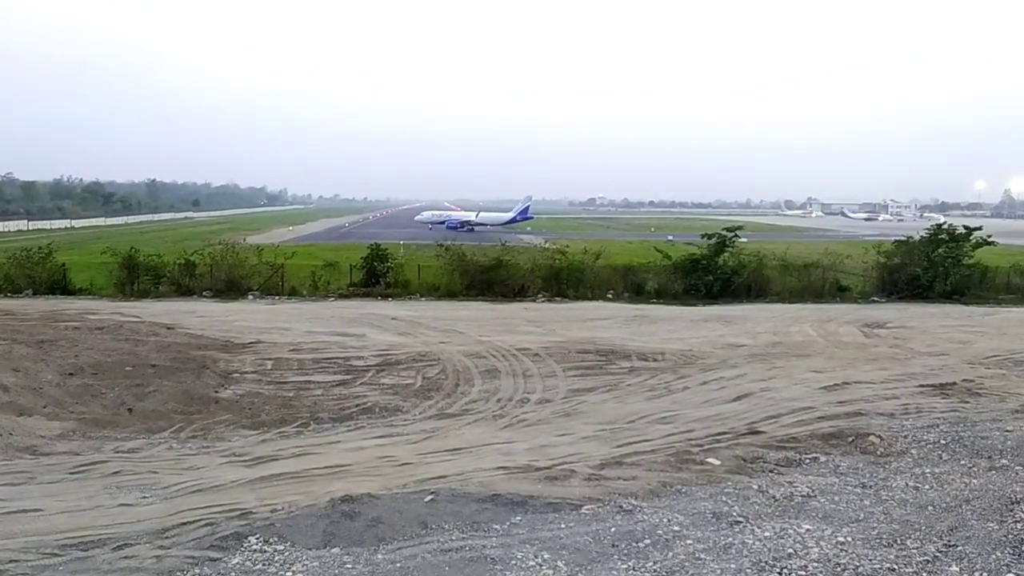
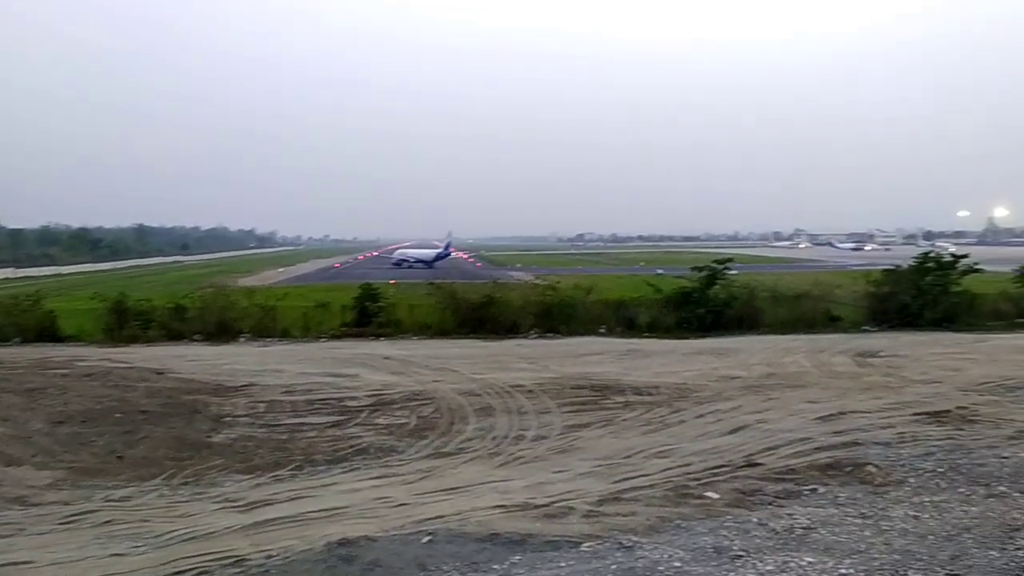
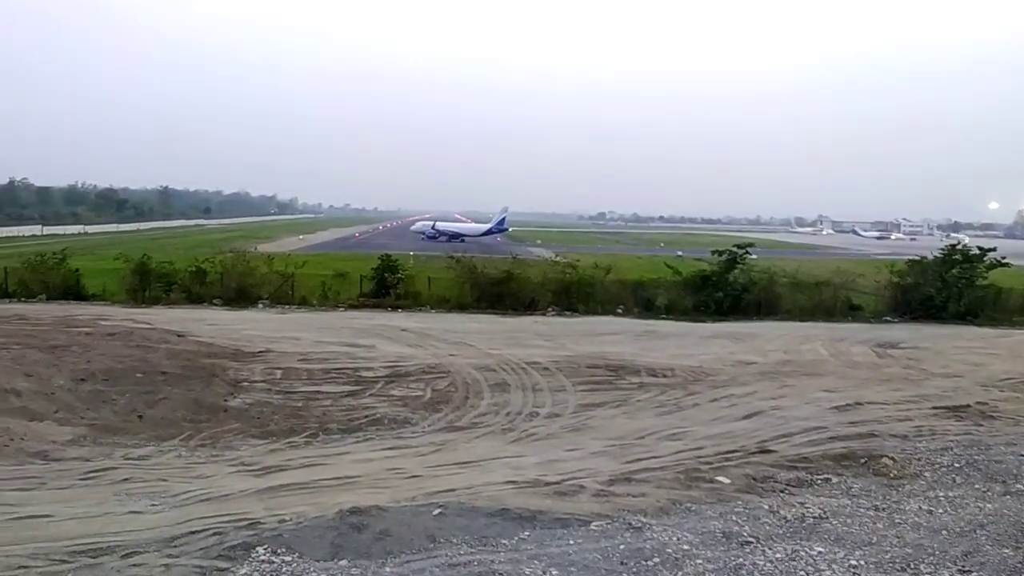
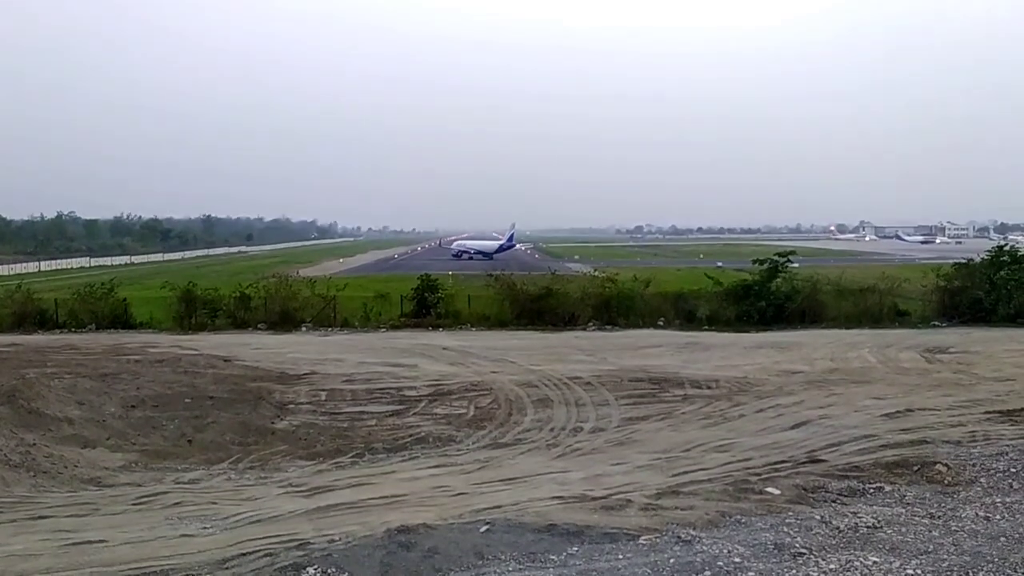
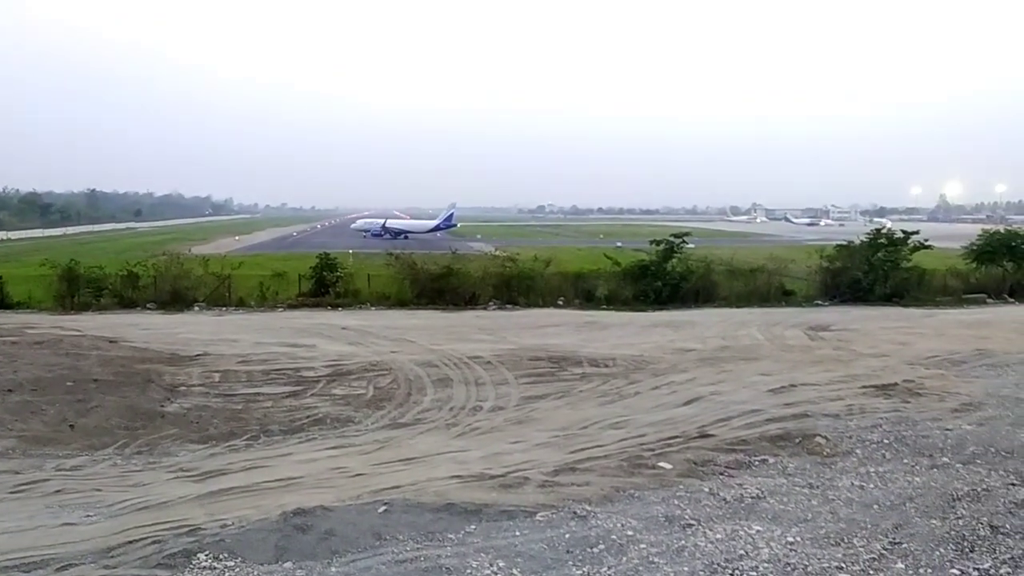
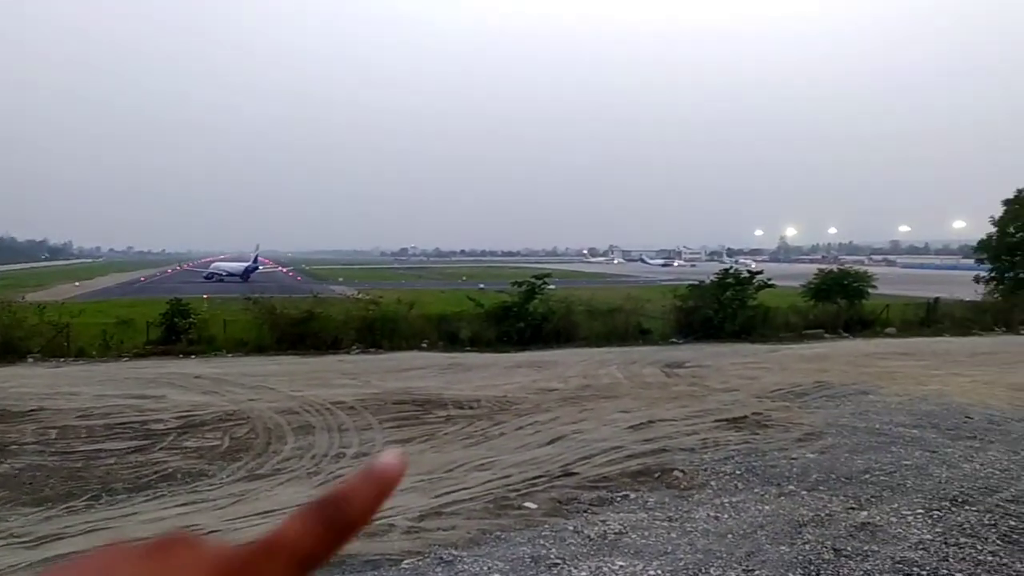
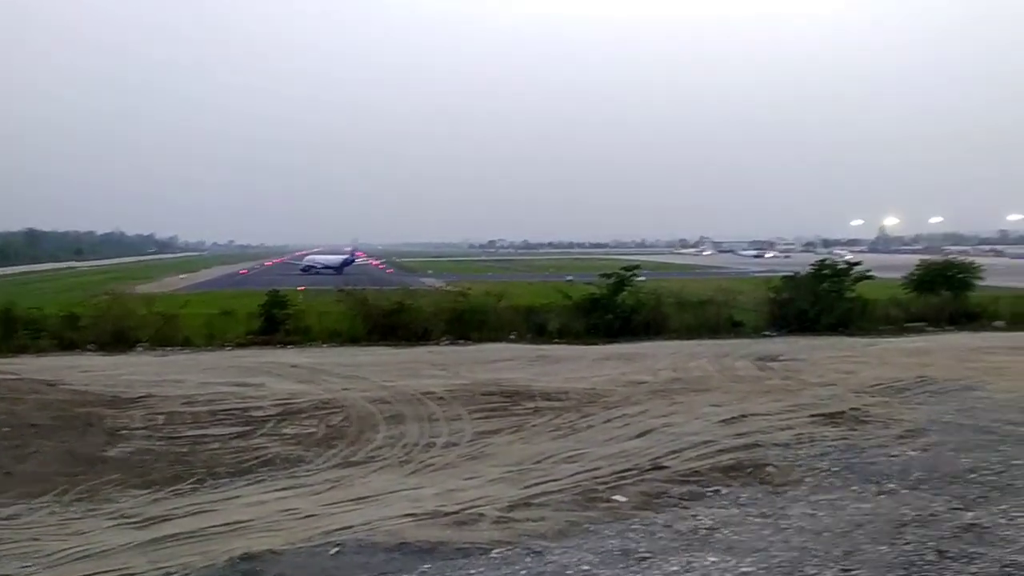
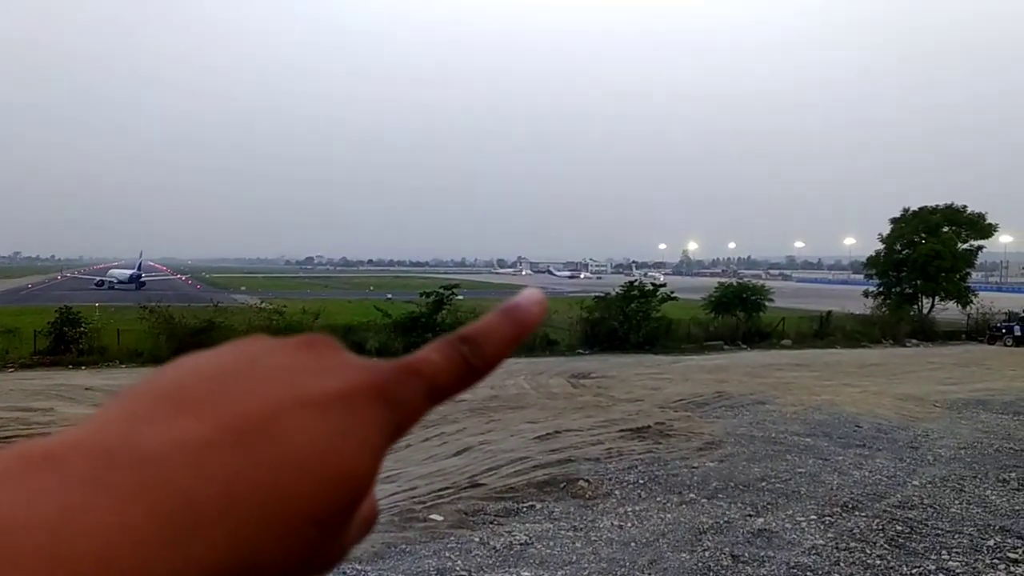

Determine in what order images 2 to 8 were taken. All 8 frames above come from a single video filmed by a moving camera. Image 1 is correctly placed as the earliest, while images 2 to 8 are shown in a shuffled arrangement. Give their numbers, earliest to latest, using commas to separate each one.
5, 3, 4, 2, 7, 6, 8
